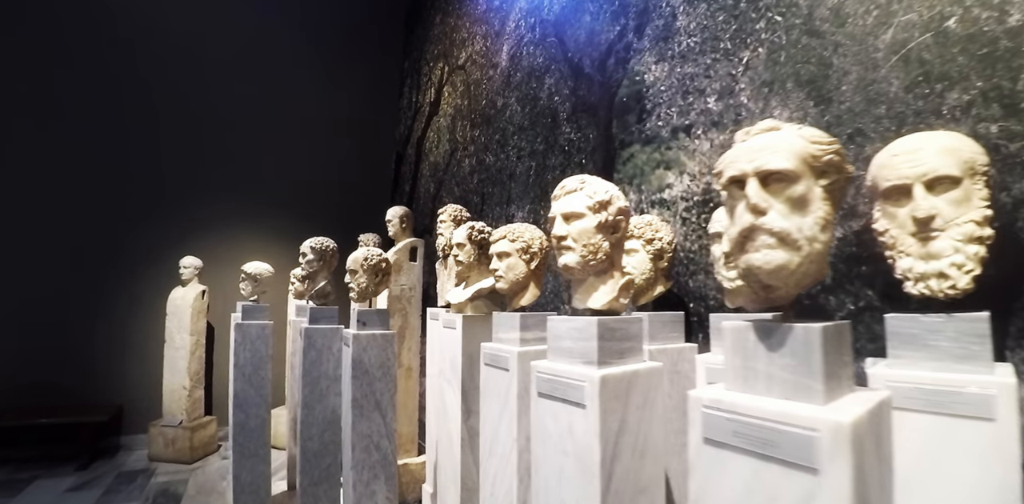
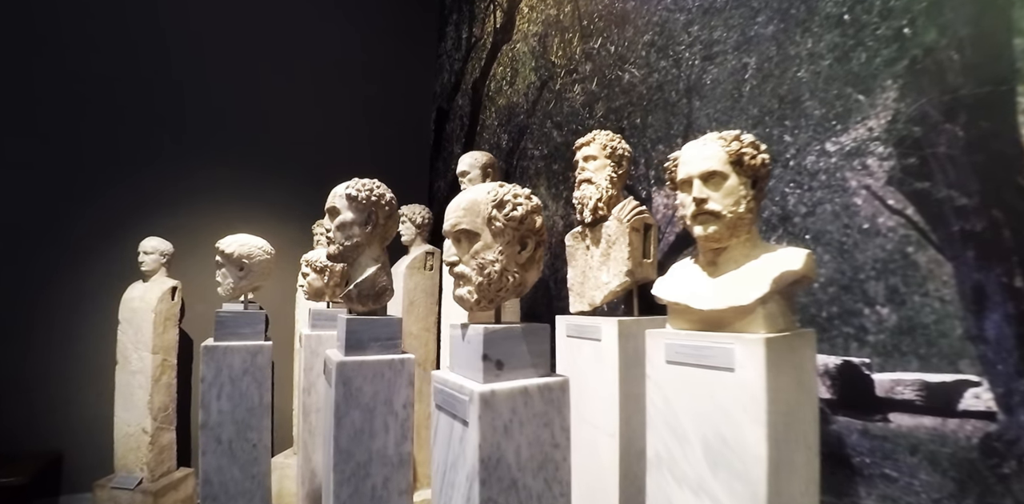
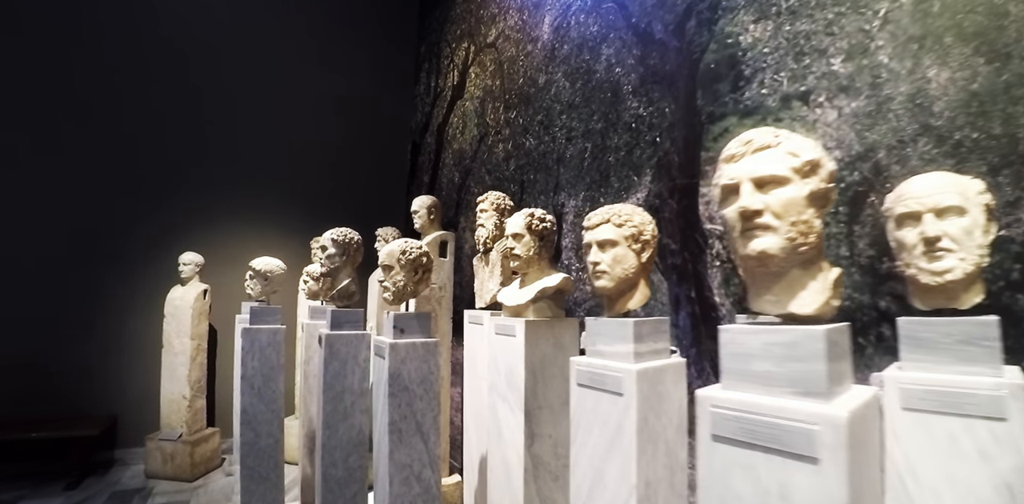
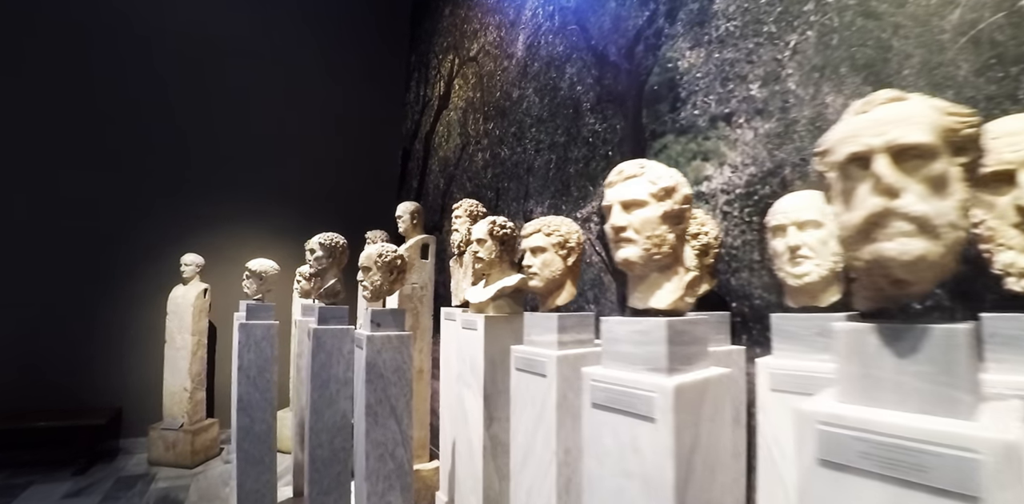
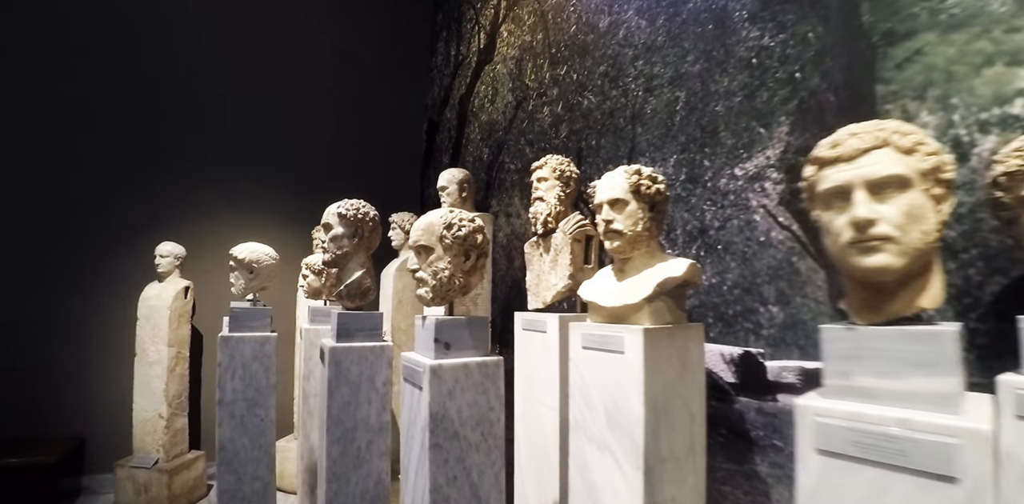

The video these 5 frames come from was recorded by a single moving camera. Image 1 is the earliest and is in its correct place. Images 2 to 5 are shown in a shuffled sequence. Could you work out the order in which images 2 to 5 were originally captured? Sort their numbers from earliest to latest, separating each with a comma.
4, 3, 5, 2
